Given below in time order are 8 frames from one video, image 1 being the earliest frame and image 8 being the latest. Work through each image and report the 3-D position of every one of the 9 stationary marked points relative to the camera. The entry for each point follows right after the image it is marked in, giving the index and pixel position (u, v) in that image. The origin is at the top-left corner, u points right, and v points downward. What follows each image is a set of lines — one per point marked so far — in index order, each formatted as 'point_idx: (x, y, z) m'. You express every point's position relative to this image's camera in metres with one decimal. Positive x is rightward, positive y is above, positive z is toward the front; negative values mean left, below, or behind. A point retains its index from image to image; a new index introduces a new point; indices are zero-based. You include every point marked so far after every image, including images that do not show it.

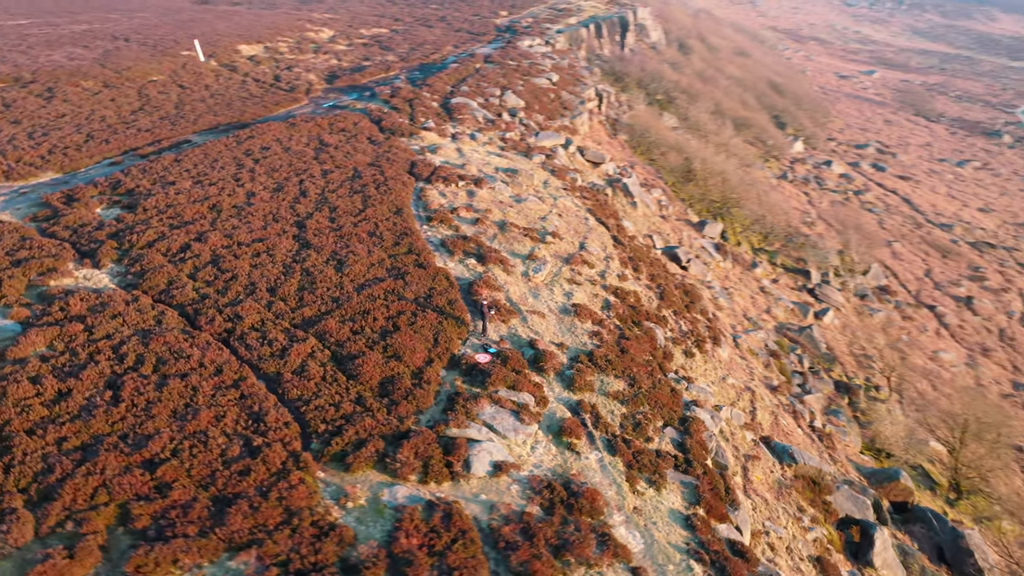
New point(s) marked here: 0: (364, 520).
0: (-1.6, -2.5, +9.0) m
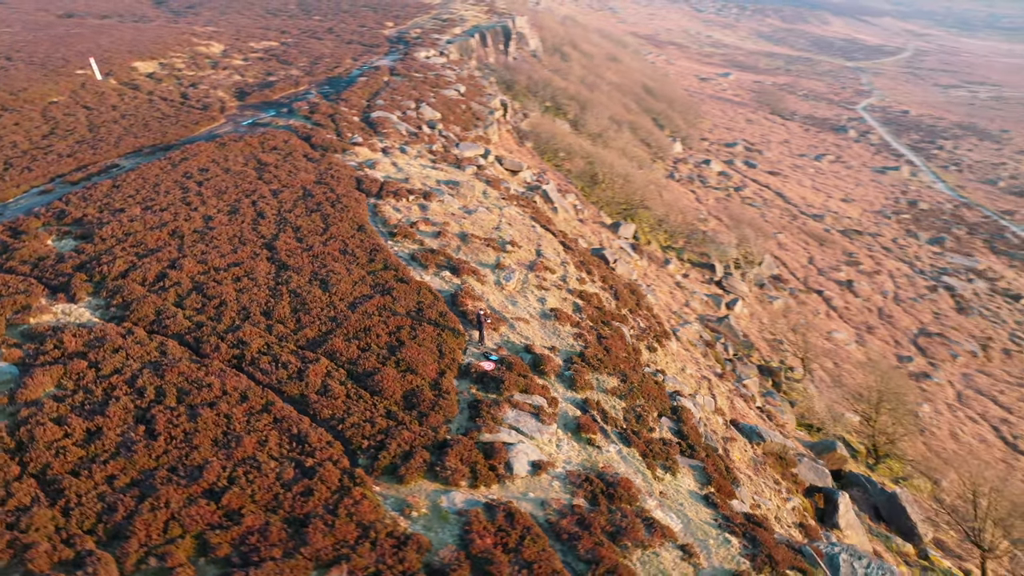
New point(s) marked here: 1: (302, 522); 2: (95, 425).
0: (-0.9, -2.7, +9.5) m
1: (-2.3, -2.6, +9.1) m
2: (-5.2, -1.7, +10.3) m
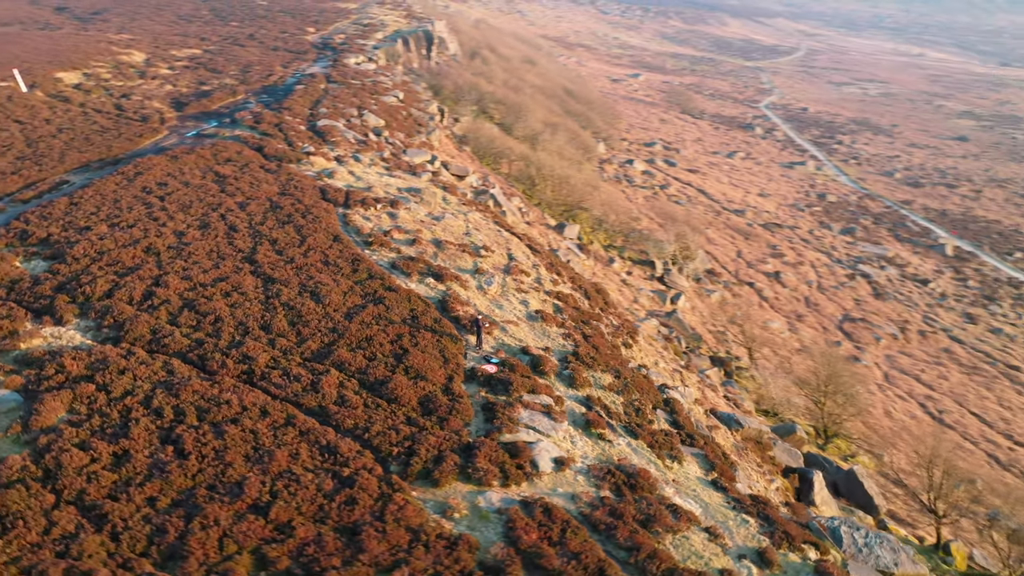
0: (-0.4, -2.8, +9.8) m
1: (-1.8, -2.7, +9.3) m
2: (-4.8, -2.0, +10.1) m
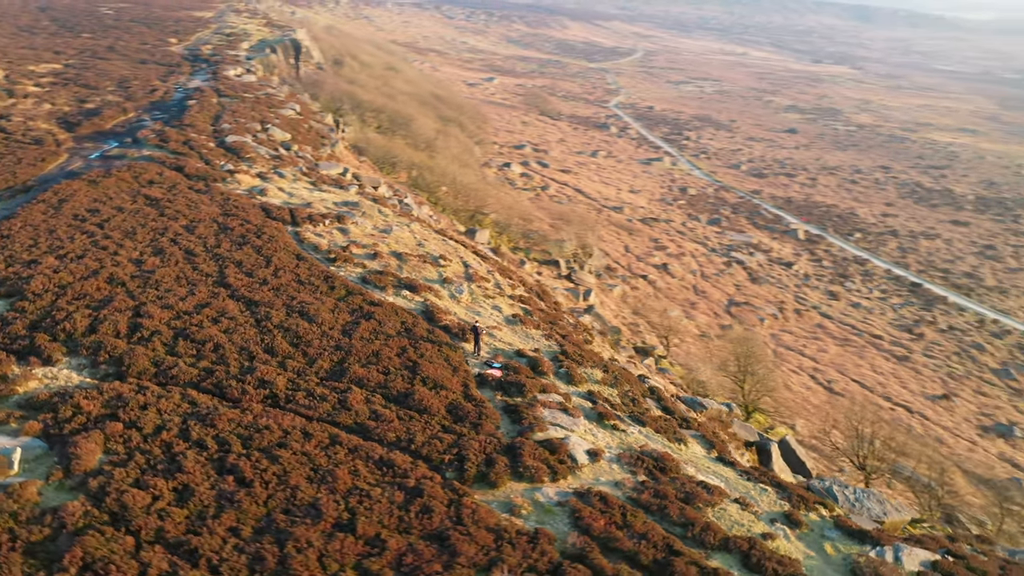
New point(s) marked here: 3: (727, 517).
0: (+0.4, -2.9, +10.4) m
1: (-0.8, -2.9, +9.6) m
2: (-4.0, -2.4, +9.9) m
3: (+2.9, -3.1, +11.1) m
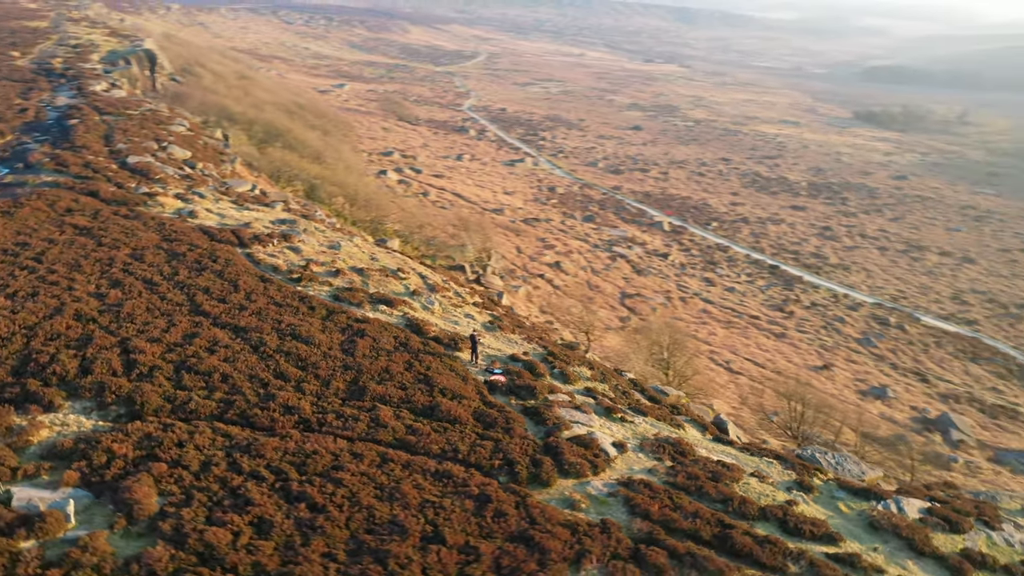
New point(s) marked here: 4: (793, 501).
0: (+1.2, -3.0, +11.0) m
1: (+0.2, -3.0, +10.1) m
2: (-3.1, -2.7, +9.8) m
3: (+3.5, -3.0, +12.2) m
4: (+4.1, -3.1, +12.0) m
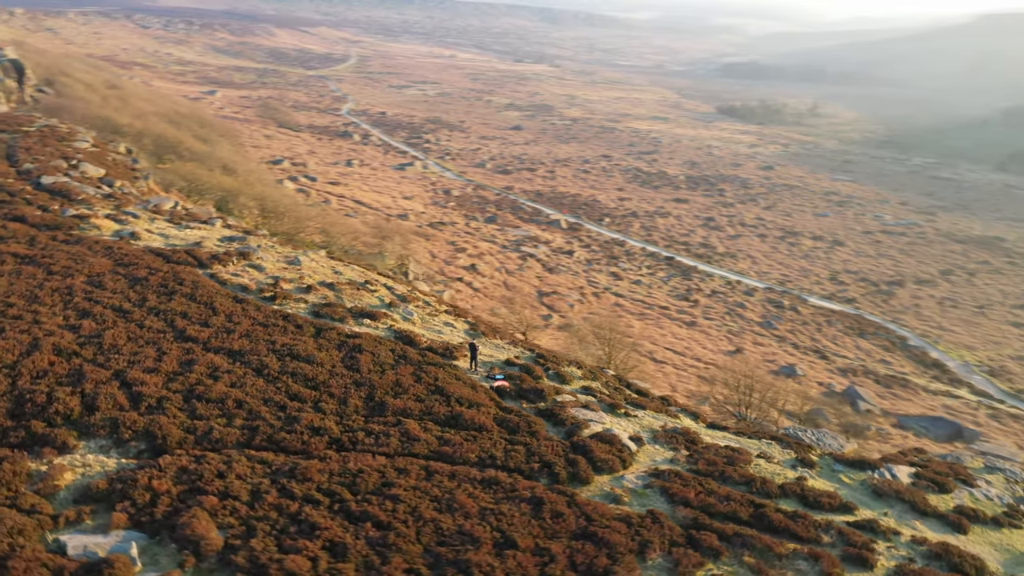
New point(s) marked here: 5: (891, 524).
0: (+1.9, -3.0, +11.6) m
1: (+0.9, -3.1, +10.5) m
2: (-2.2, -3.0, +9.8) m
3: (+4.0, -2.9, +13.0) m
4: (+4.6, -3.0, +13.0) m
5: (+5.5, -3.4, +11.9) m
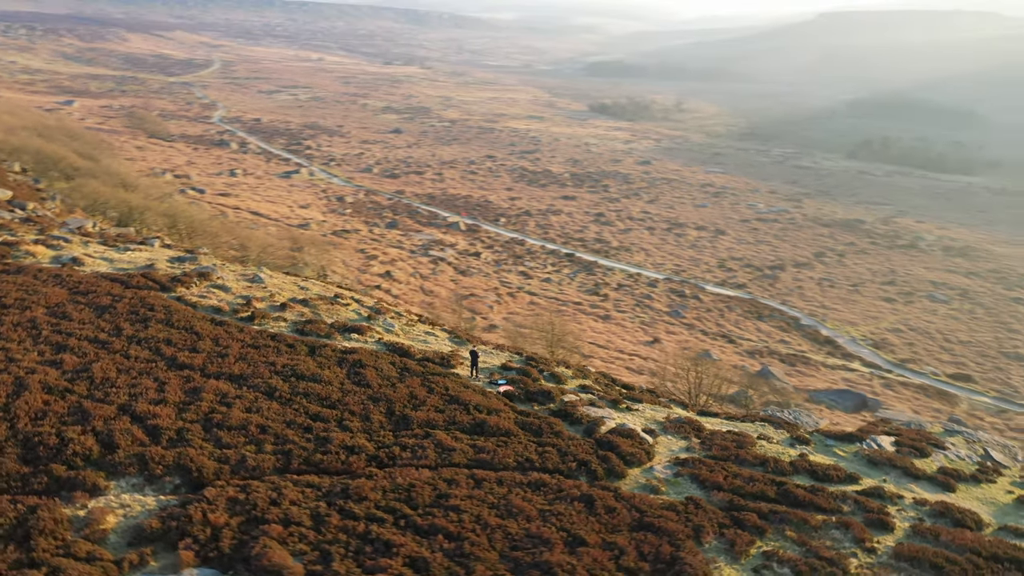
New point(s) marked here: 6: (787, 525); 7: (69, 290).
0: (+2.5, -3.0, +12.2) m
1: (+1.7, -3.2, +11.0) m
2: (-1.3, -3.2, +9.8) m
3: (+4.4, -2.8, +14.0) m
4: (+5.0, -2.8, +14.0) m
5: (+6.0, -3.2, +13.0) m
6: (+3.8, -3.3, +11.4) m
7: (-9.2, 0.0, +17.1) m
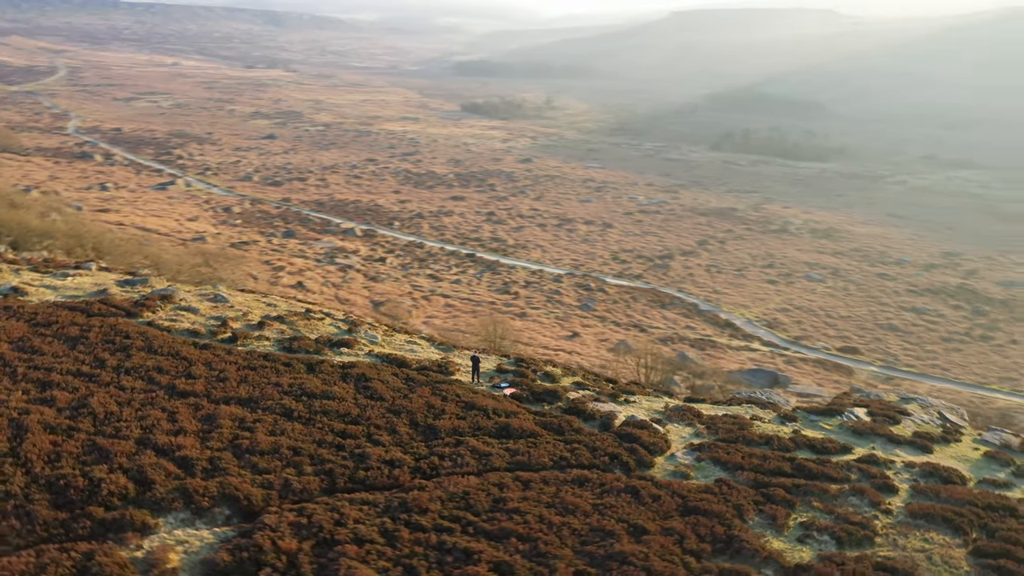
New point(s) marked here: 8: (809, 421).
0: (+3.1, -2.9, +12.9) m
1: (+2.5, -3.1, +11.6) m
2: (-0.3, -3.3, +10.0) m
3: (+4.6, -2.6, +14.9) m
4: (+5.2, -2.6, +15.1) m
5: (+6.4, -2.9, +14.3) m
6: (+4.5, -3.1, +12.4) m
7: (-9.4, -0.7, +16.0) m
8: (+5.6, -2.5, +15.7) m
